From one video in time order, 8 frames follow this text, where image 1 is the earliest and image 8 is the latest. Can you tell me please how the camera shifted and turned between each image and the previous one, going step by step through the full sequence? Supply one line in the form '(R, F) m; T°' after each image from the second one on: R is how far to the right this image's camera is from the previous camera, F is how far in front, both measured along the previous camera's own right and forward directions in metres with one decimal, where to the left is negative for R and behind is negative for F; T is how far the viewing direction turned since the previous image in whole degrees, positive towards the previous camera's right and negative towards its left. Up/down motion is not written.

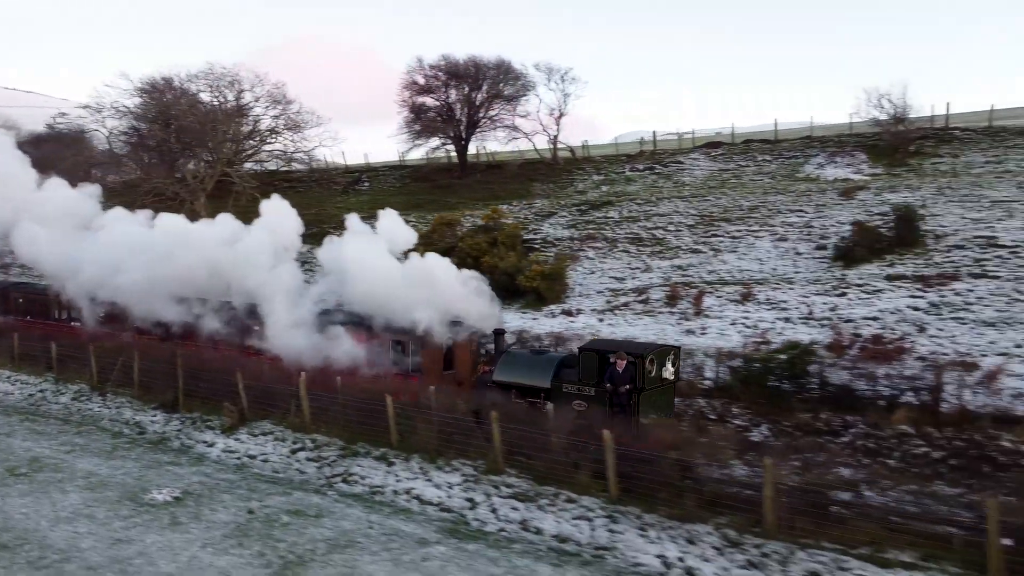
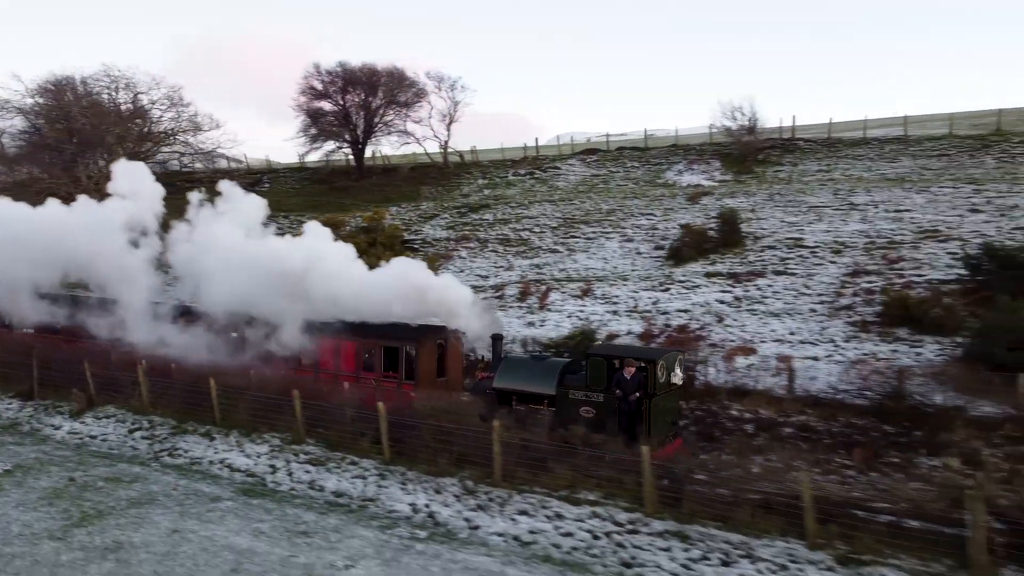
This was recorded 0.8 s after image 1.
(+2.0, -1.7) m; +4°
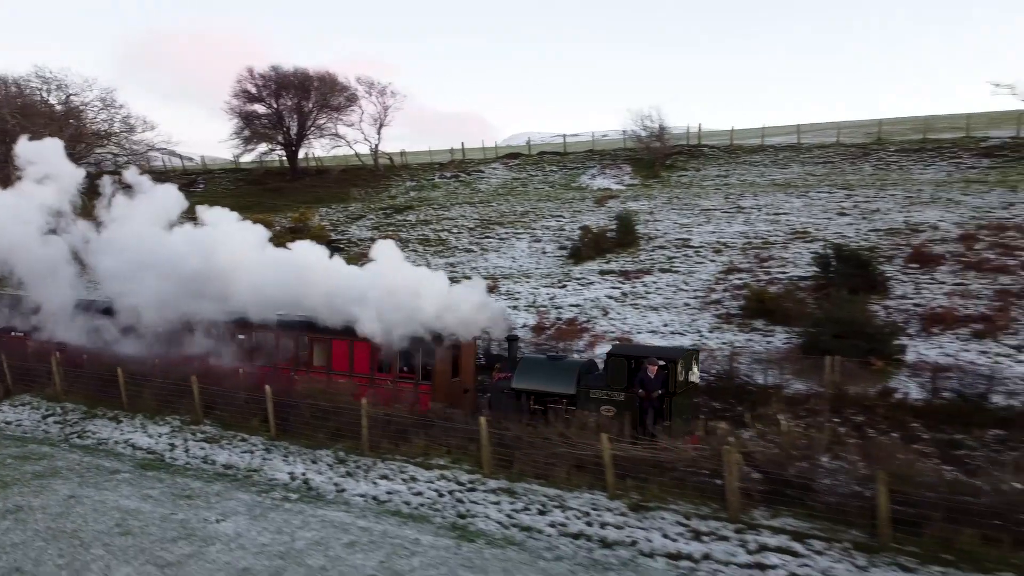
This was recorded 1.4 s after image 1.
(+1.3, -1.5) m; +3°
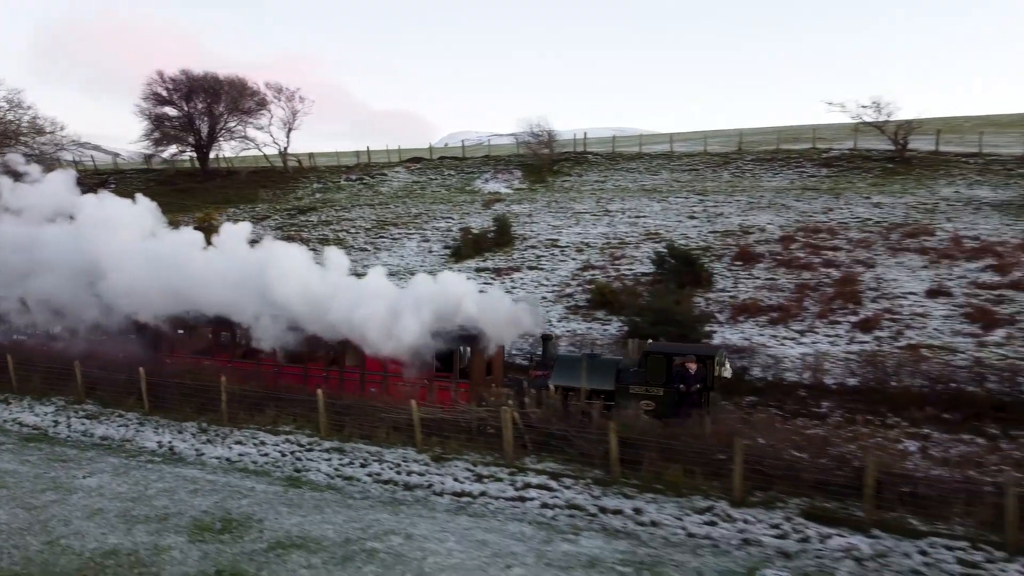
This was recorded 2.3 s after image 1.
(+1.7, -2.2) m; +4°
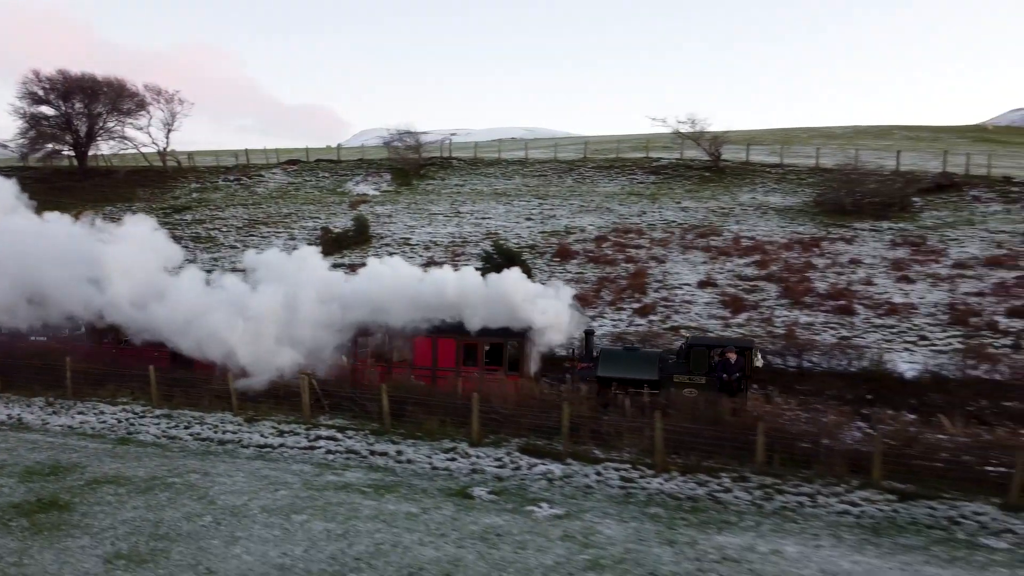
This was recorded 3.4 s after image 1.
(+2.0, -2.8) m; +6°
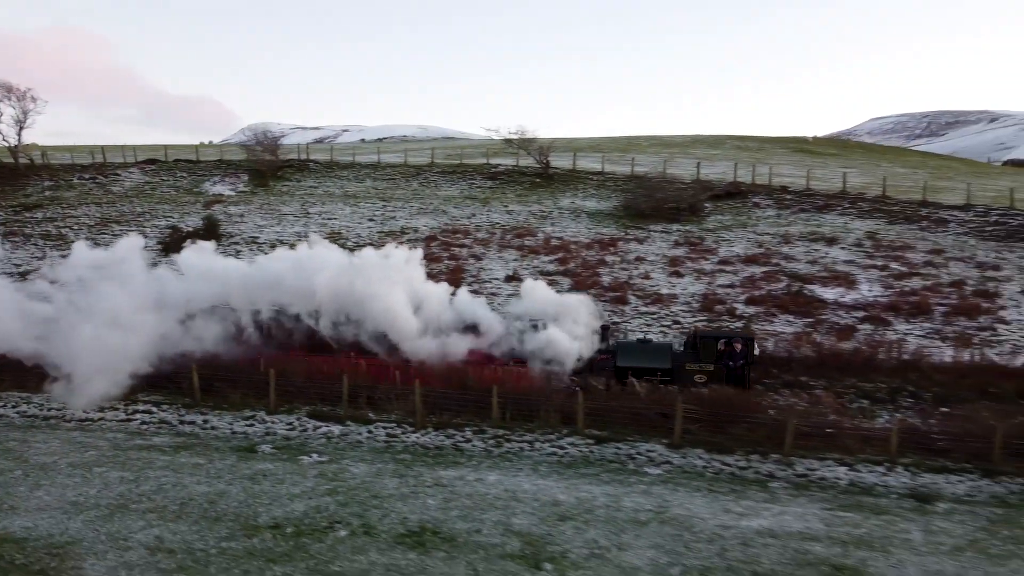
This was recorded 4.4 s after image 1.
(+2.0, -2.8) m; +7°
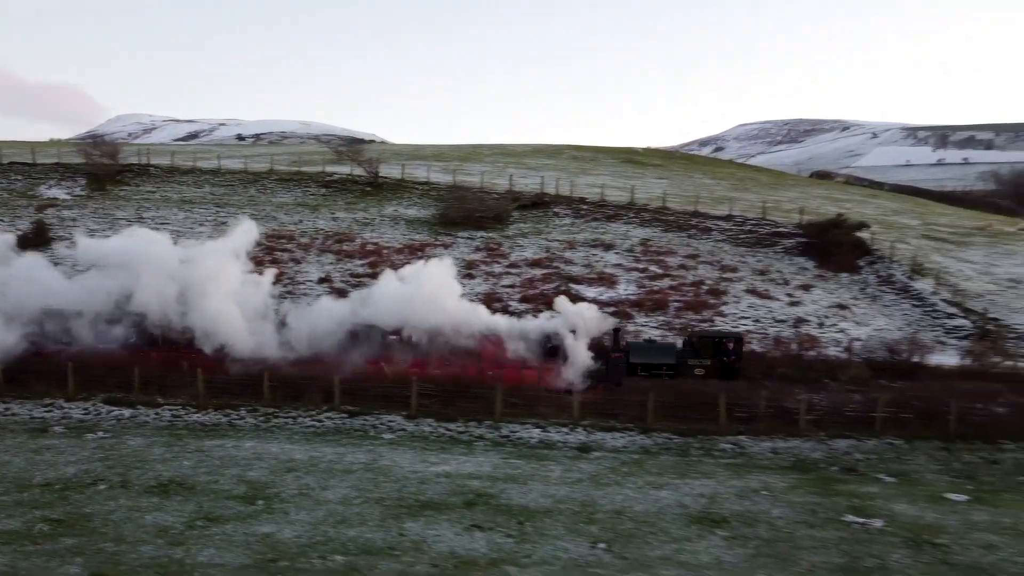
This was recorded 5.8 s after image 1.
(+2.5, -3.4) m; +8°
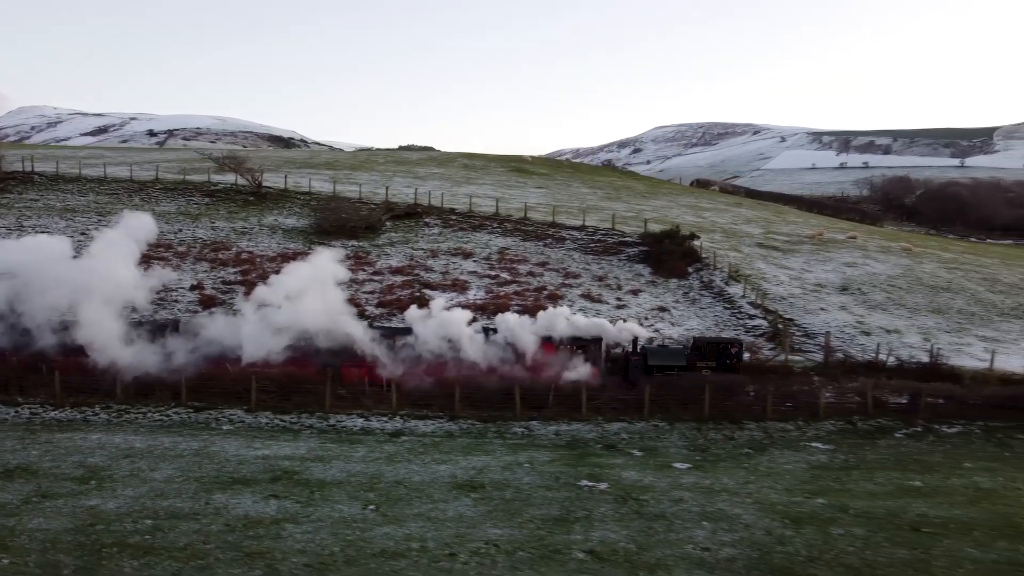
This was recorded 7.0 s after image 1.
(+2.4, -3.0) m; +5°
